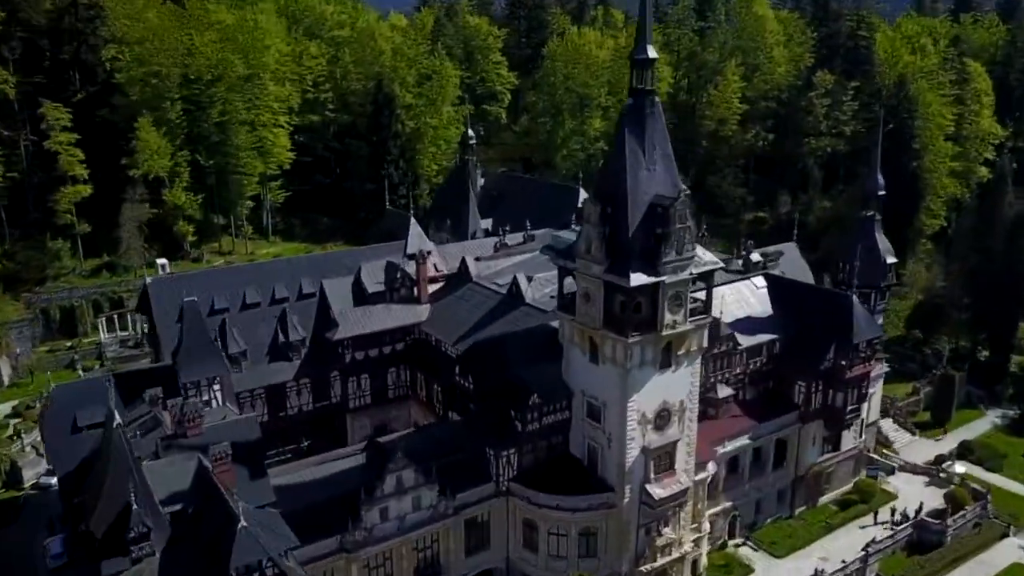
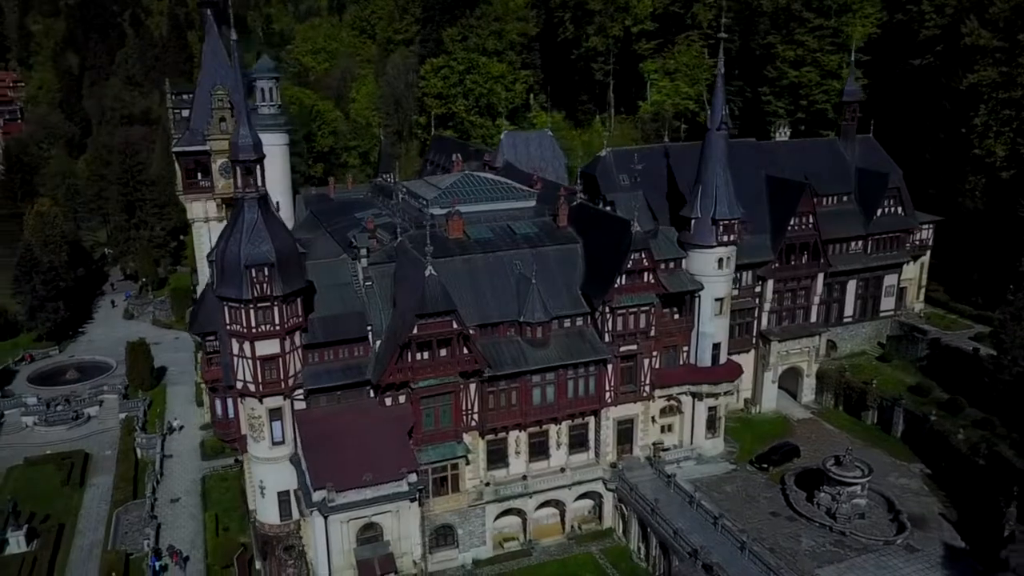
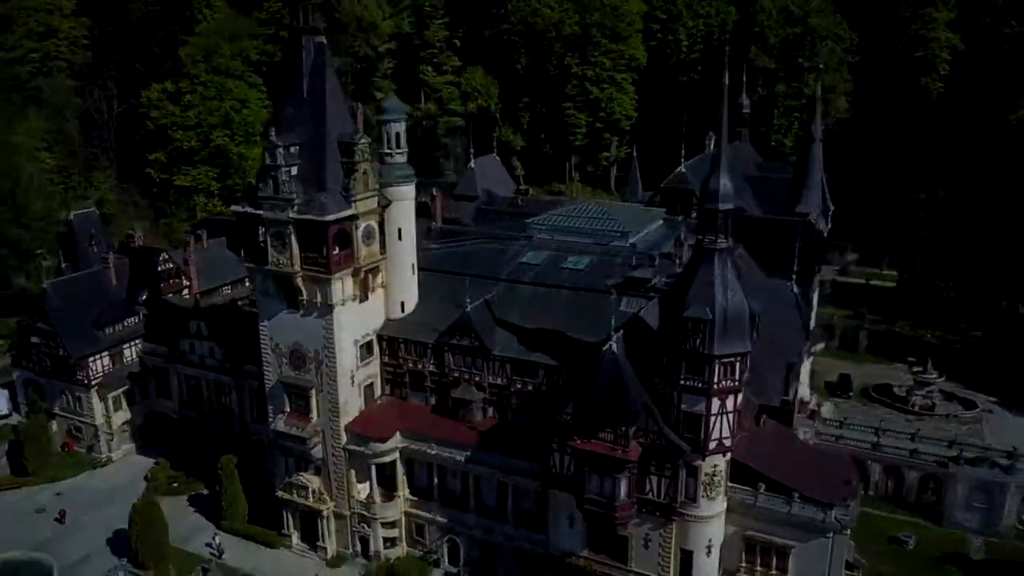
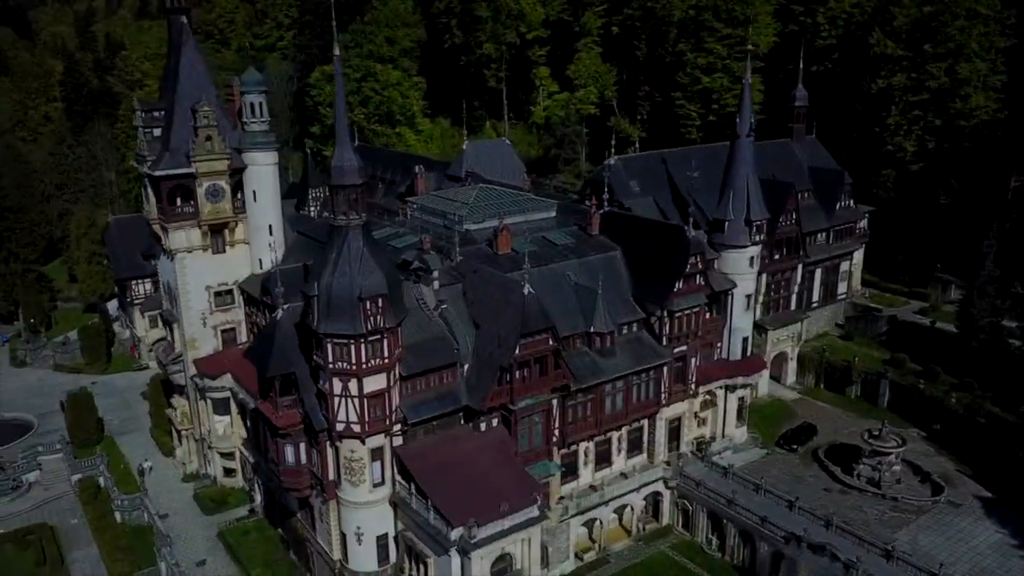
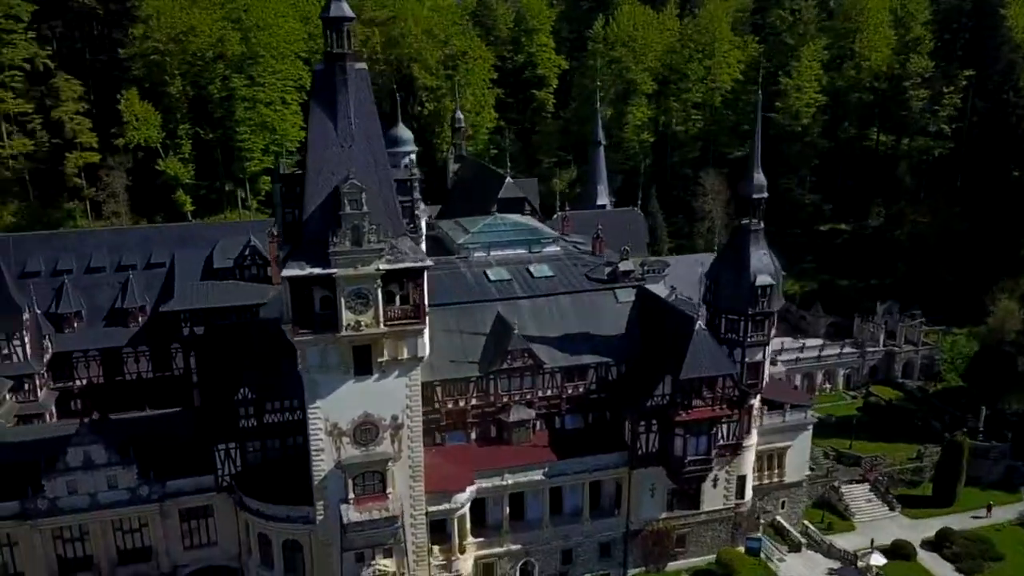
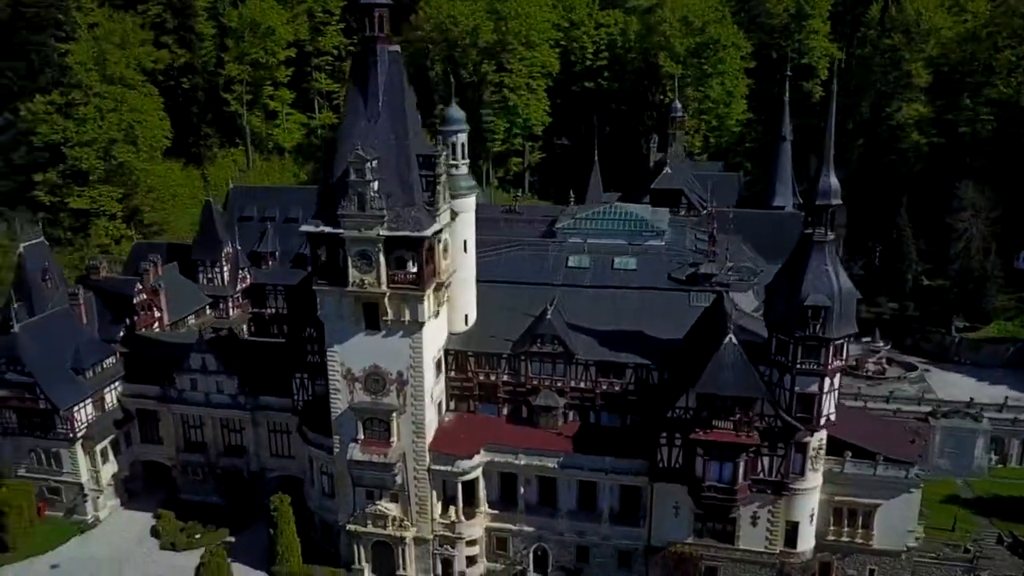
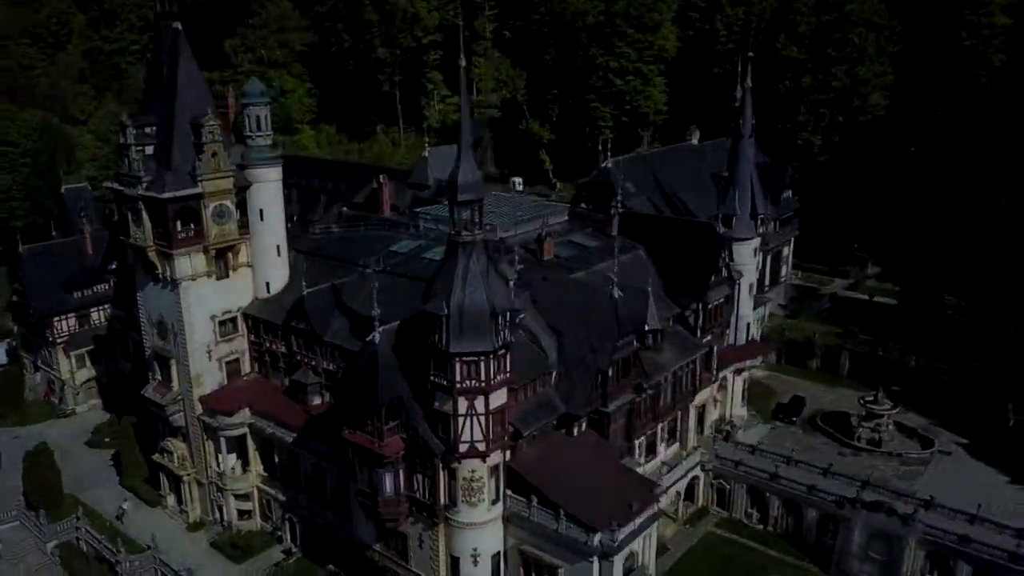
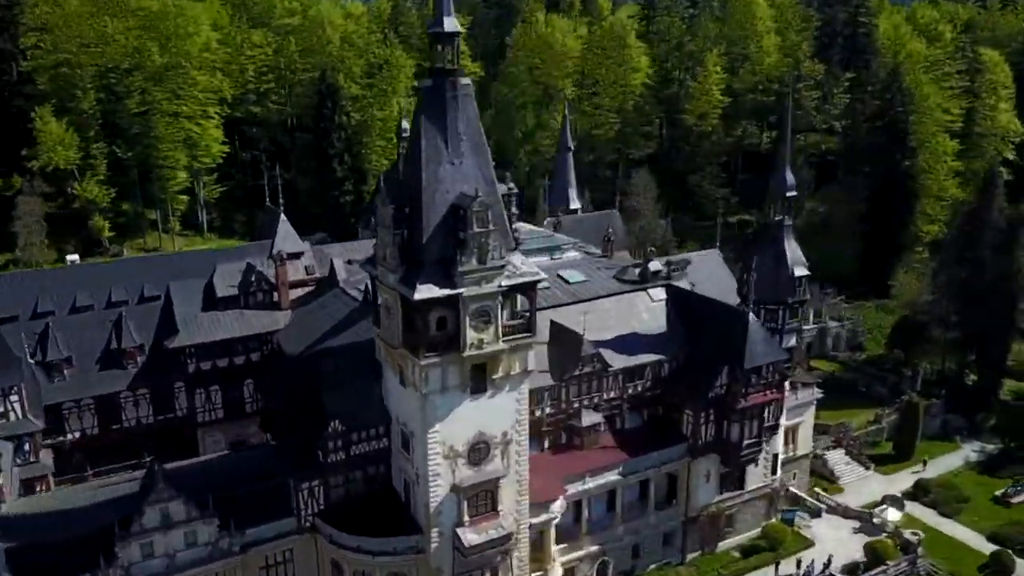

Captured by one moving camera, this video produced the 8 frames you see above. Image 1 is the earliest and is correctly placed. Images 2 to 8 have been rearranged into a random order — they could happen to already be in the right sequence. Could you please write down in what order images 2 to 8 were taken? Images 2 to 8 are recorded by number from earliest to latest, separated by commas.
8, 5, 6, 3, 7, 4, 2
